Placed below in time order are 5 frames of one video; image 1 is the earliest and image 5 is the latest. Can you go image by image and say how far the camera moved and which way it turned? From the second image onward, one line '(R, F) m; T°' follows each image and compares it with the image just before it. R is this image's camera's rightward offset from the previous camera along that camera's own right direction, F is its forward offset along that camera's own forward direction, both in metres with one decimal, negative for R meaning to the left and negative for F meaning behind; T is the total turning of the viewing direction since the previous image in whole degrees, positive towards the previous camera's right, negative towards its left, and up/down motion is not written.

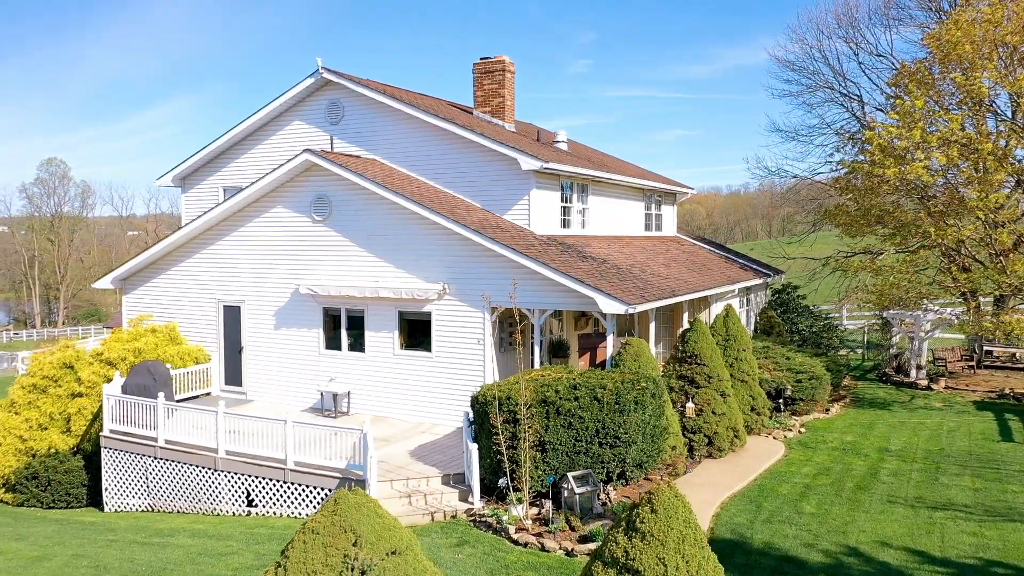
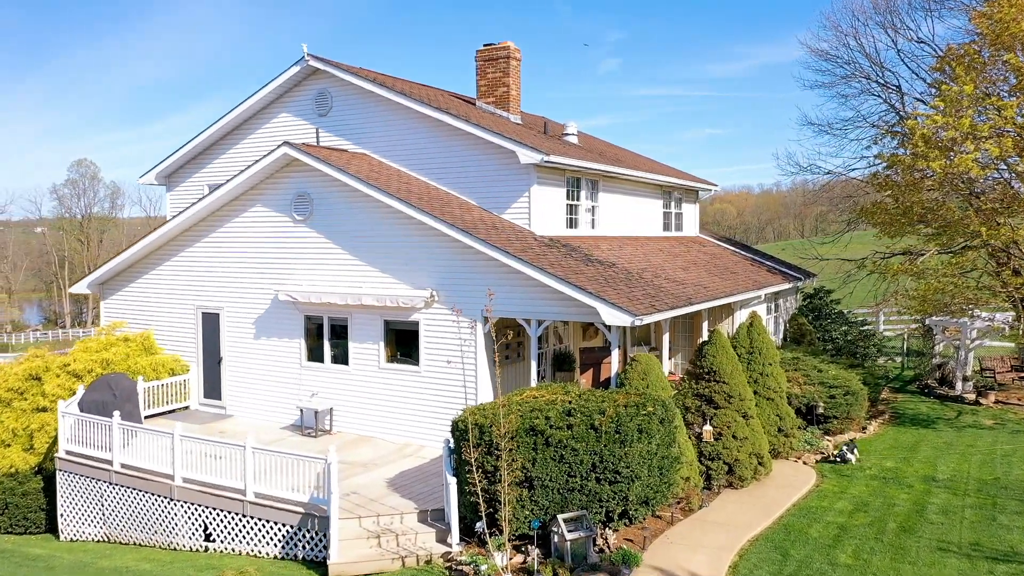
(+0.6, +1.5) m; -2°
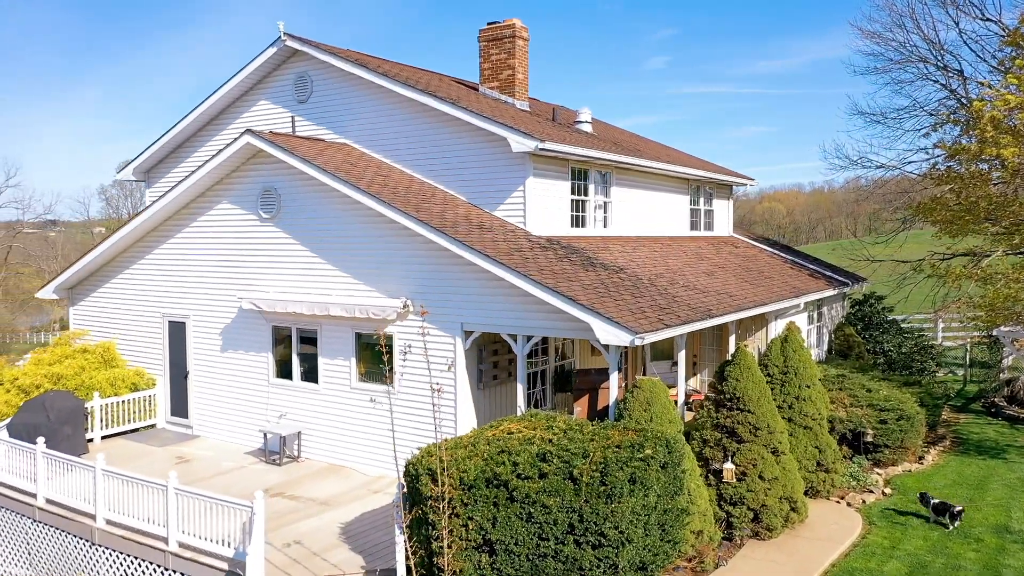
(+0.9, +1.9) m; -3°
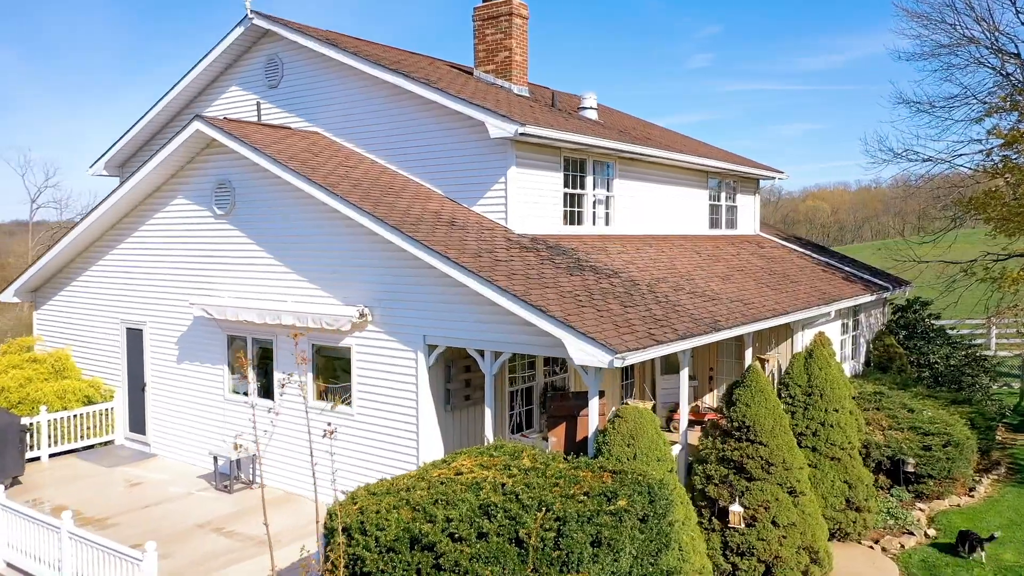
(+0.9, +1.6) m; -3°
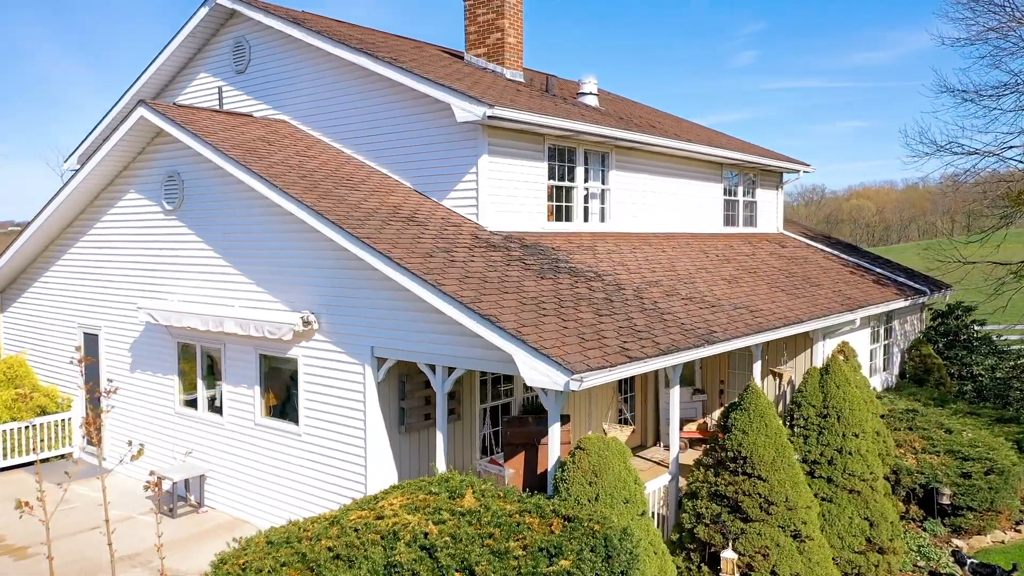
(+0.9, +1.3) m; -3°
